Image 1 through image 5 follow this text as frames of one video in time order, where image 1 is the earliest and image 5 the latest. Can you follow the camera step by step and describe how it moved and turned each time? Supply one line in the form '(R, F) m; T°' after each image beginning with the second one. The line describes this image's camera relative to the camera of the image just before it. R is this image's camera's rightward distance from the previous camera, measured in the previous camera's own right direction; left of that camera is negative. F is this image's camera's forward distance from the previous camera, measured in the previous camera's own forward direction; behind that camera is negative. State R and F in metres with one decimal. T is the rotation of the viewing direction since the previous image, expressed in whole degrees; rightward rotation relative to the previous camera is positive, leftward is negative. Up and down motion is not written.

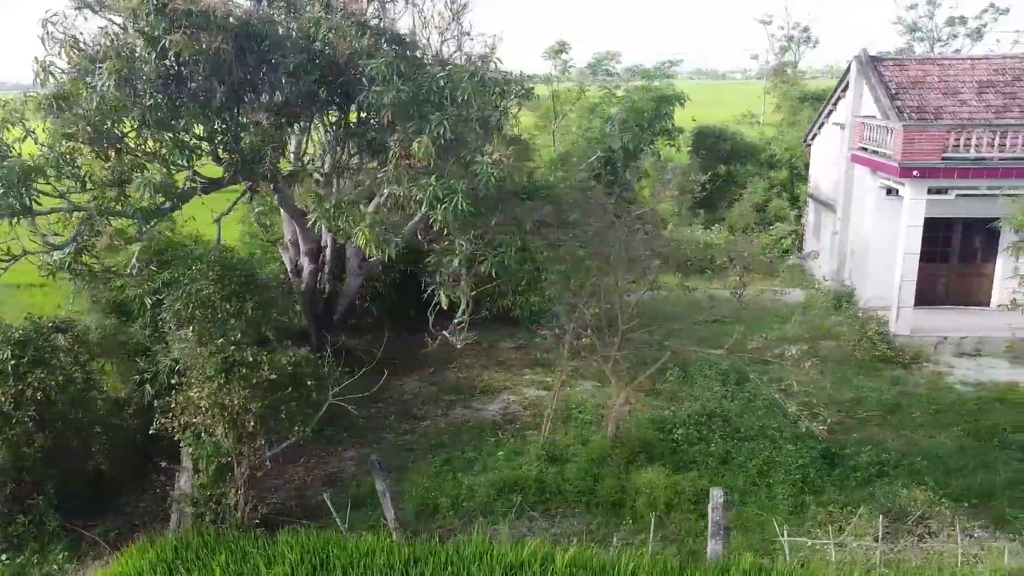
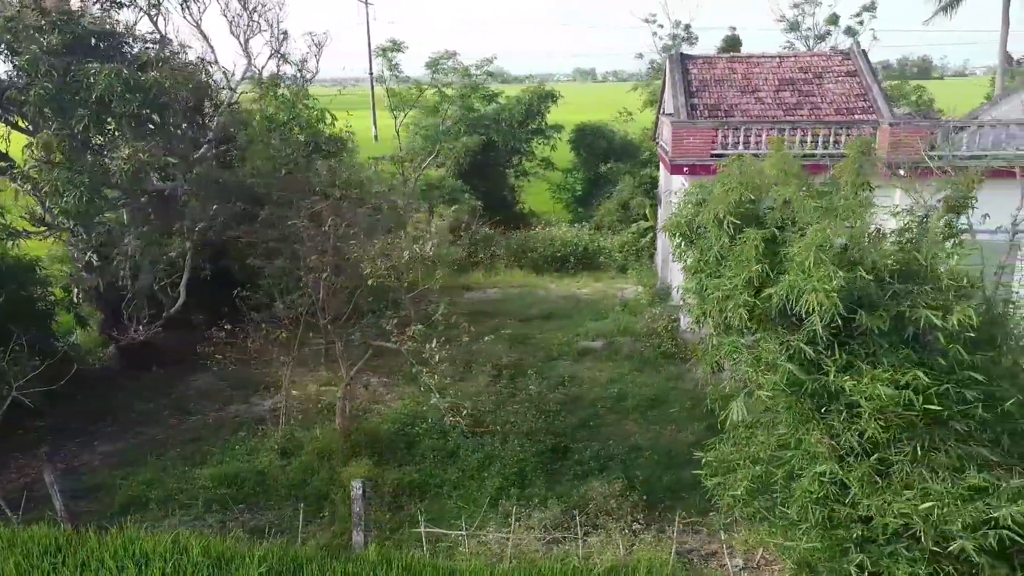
(+2.1, -0.1) m; 0°
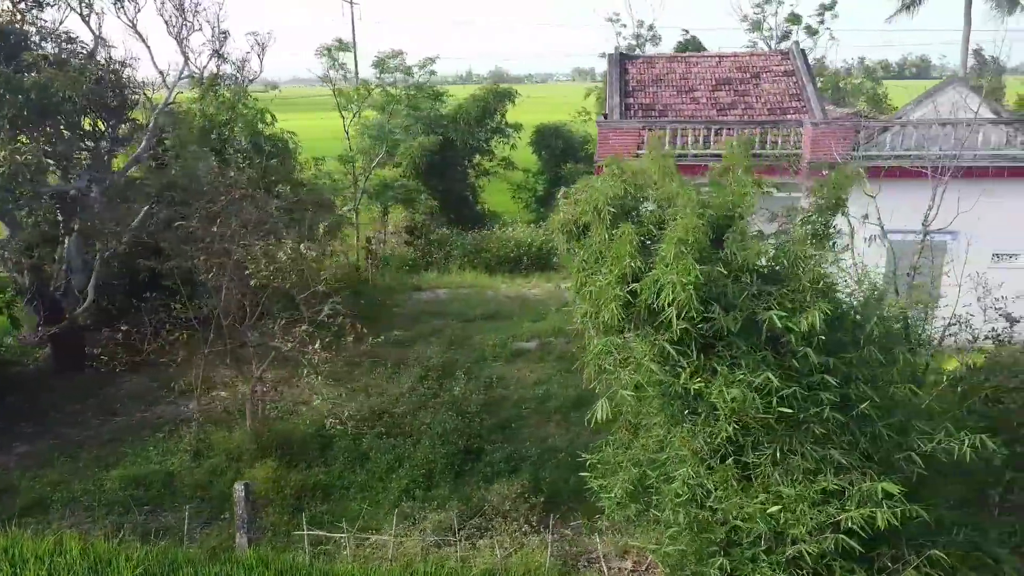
(+0.7, 0.0) m; 0°
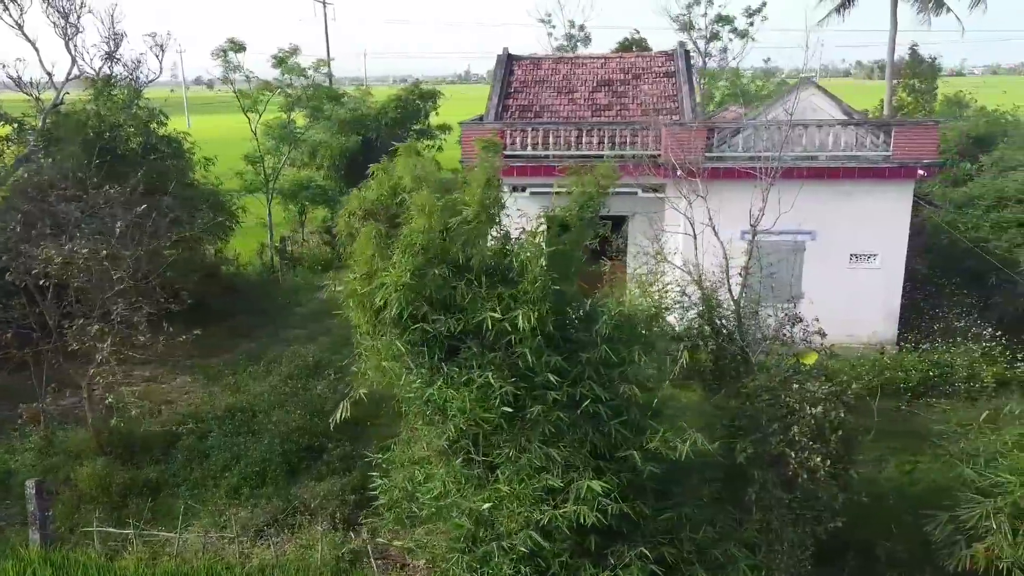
(+1.3, -0.1) m; 0°
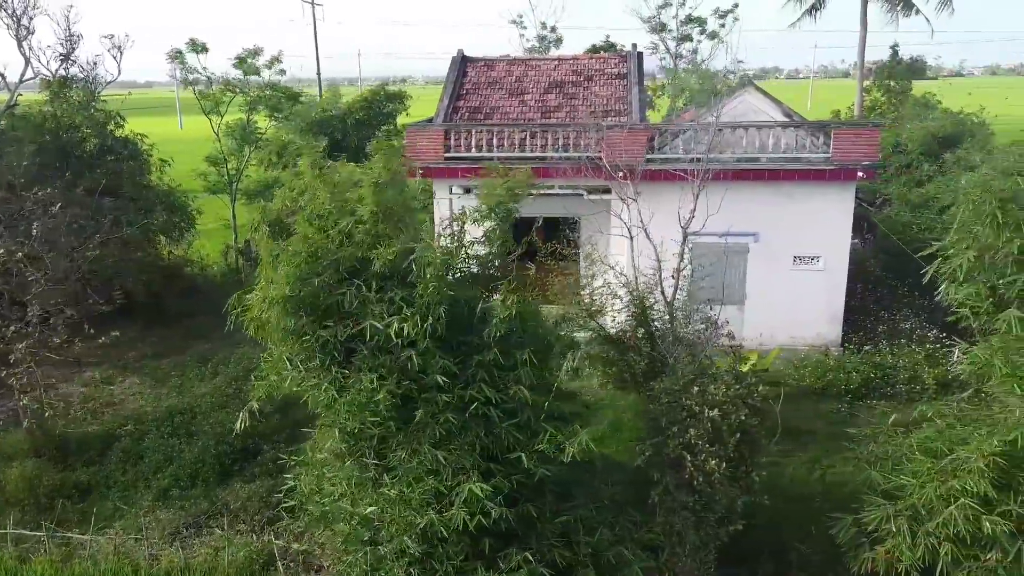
(+0.5, 0.0) m; 0°
